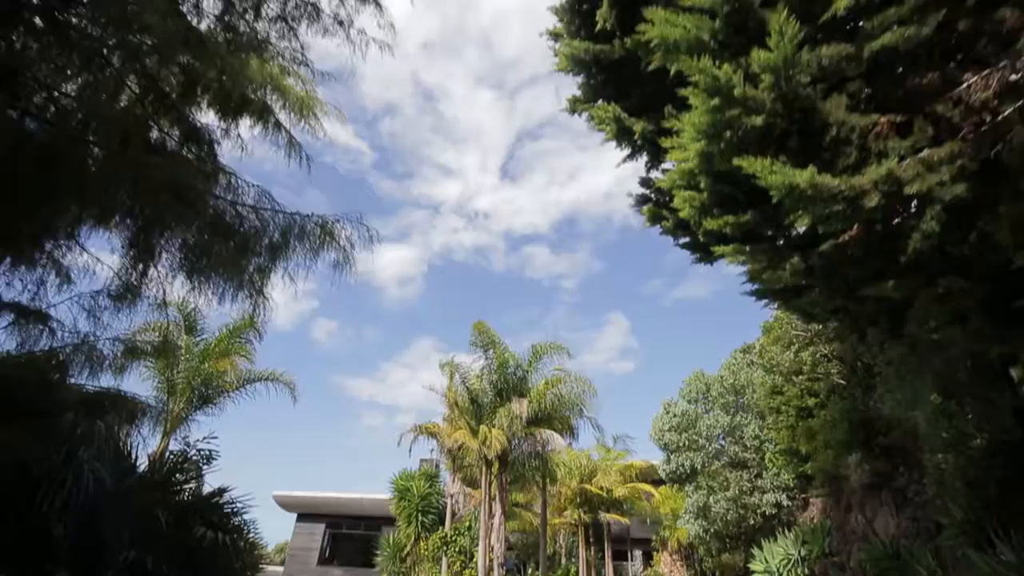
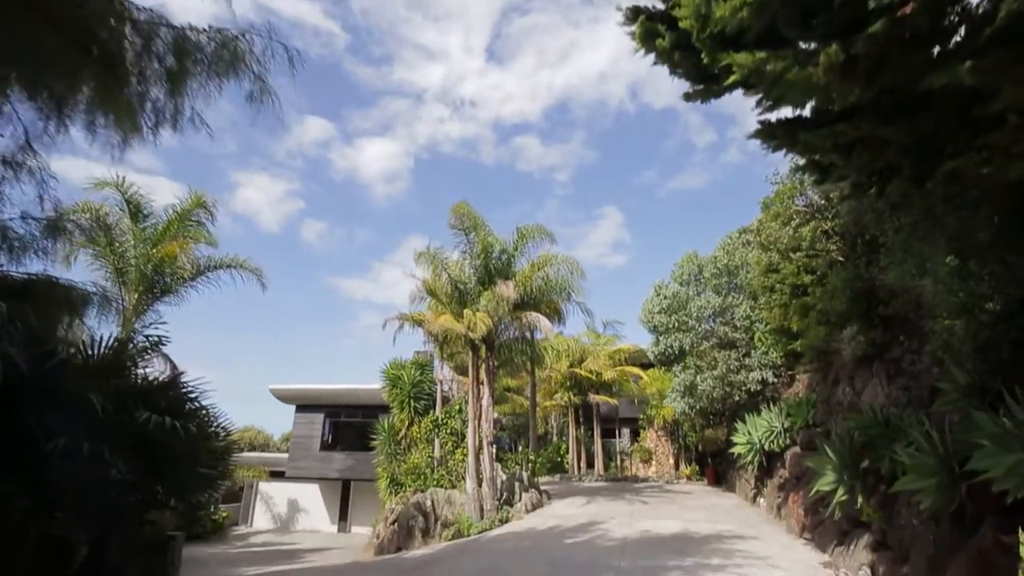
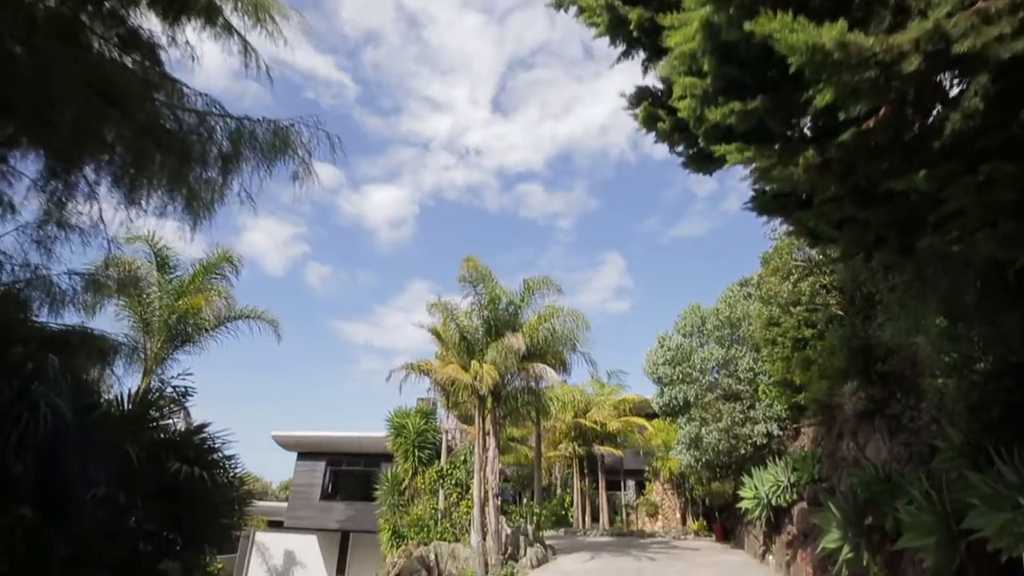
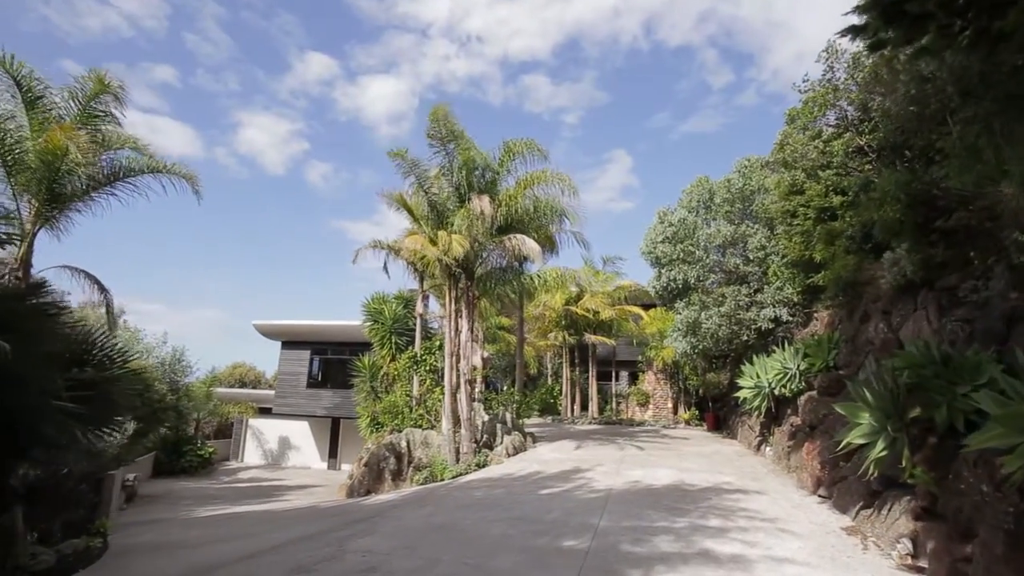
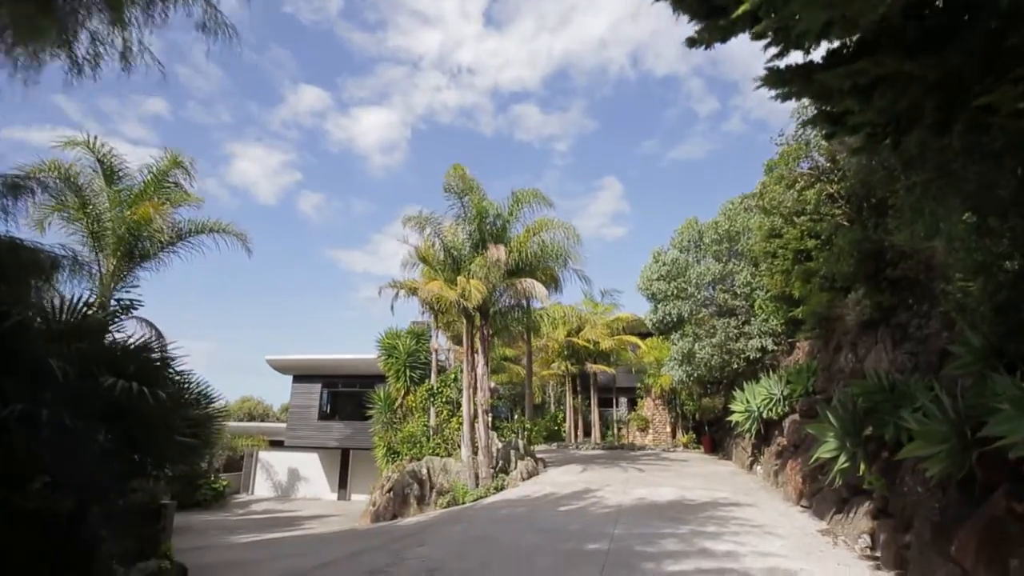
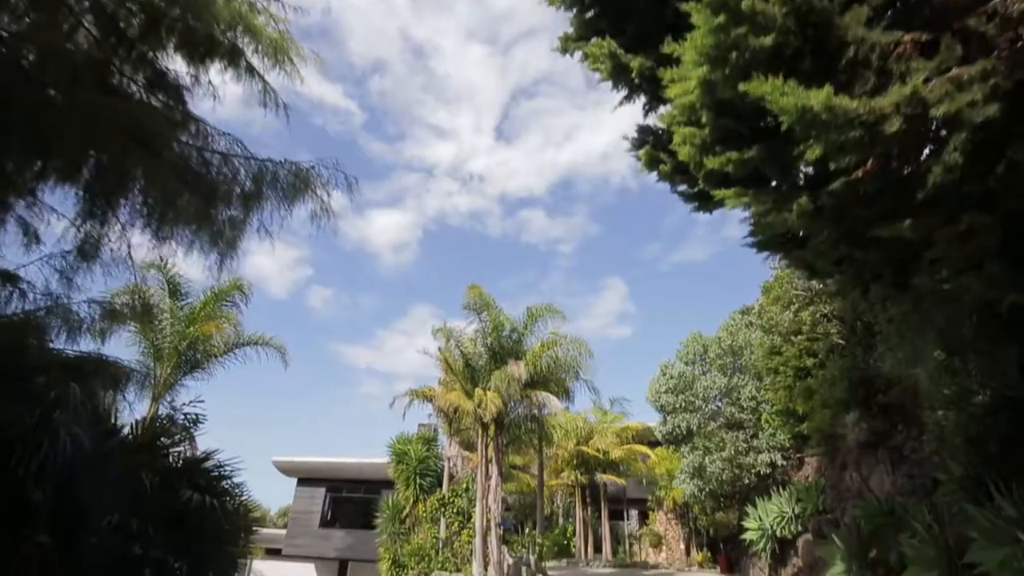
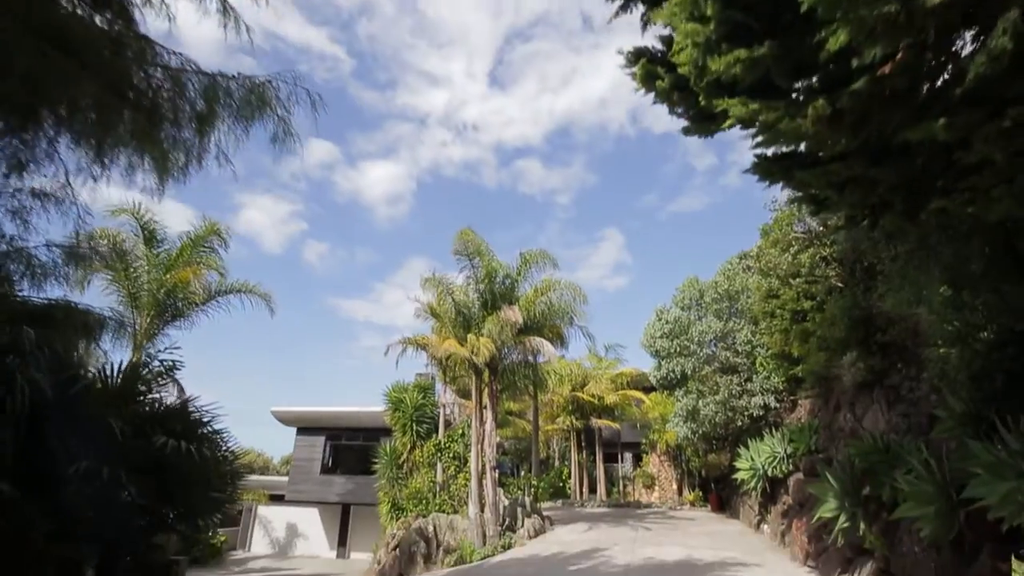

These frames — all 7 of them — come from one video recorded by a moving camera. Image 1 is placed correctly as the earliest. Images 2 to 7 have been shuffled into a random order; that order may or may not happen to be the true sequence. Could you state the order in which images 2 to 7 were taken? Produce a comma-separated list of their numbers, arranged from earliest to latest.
6, 3, 7, 2, 5, 4
